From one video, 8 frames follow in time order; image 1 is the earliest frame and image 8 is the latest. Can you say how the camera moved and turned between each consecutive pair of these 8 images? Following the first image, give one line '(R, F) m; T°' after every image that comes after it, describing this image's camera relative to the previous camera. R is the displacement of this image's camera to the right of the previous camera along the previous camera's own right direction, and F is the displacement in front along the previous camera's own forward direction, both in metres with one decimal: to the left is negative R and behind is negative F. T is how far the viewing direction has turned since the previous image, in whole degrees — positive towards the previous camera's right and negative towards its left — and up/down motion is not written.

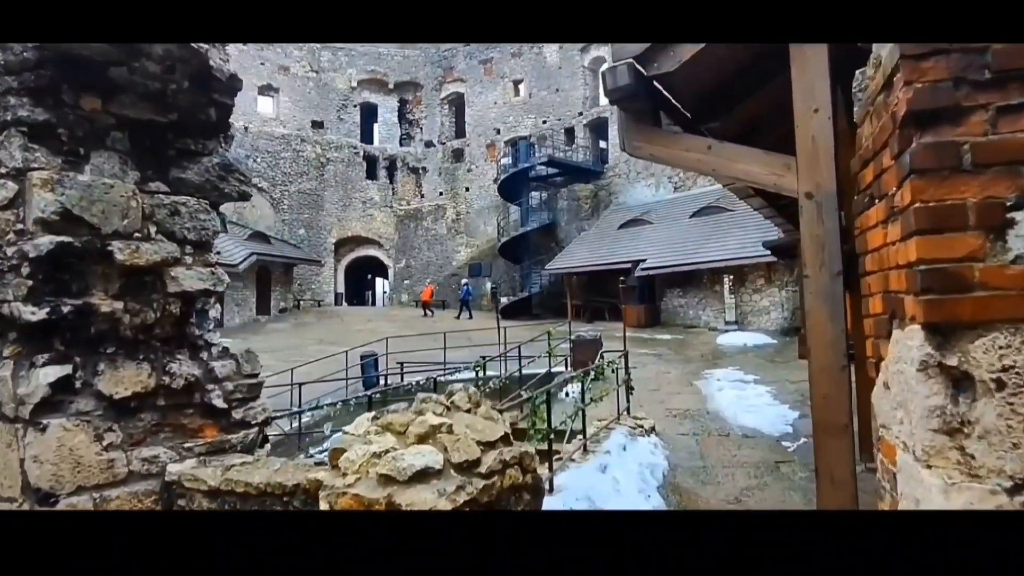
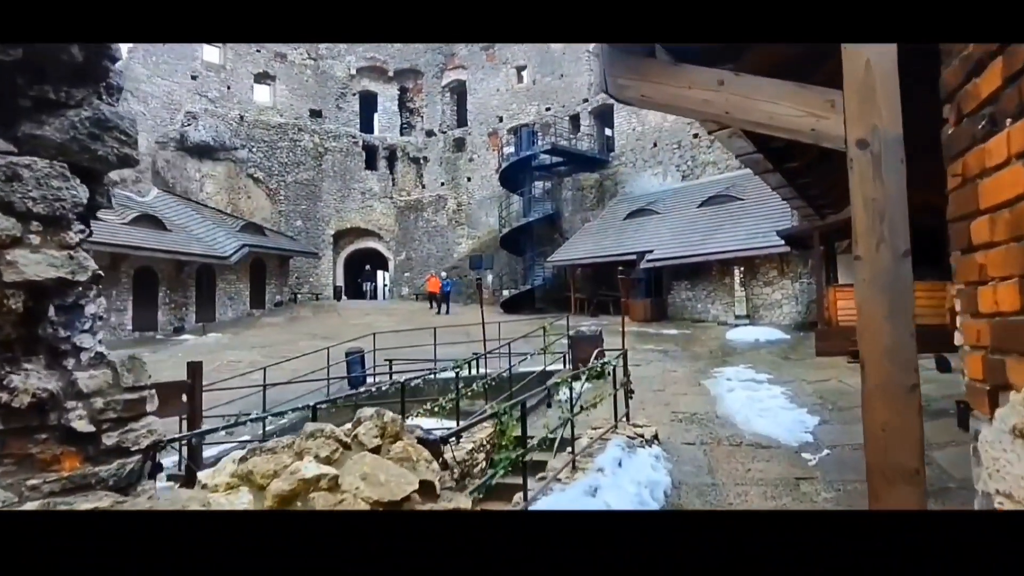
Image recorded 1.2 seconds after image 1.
(+0.2, +0.5) m; -1°
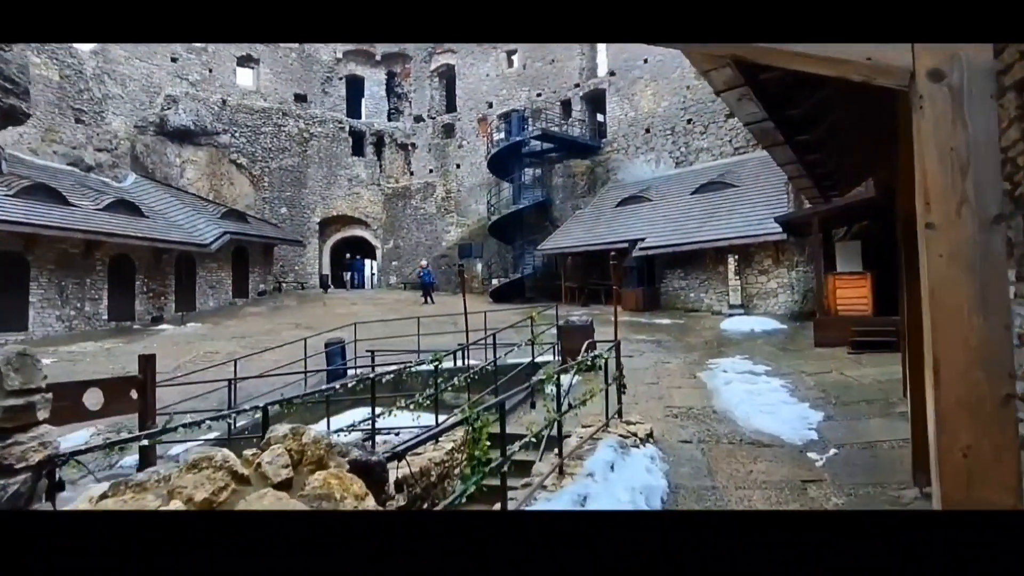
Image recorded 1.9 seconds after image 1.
(0.0, +0.3) m; +1°
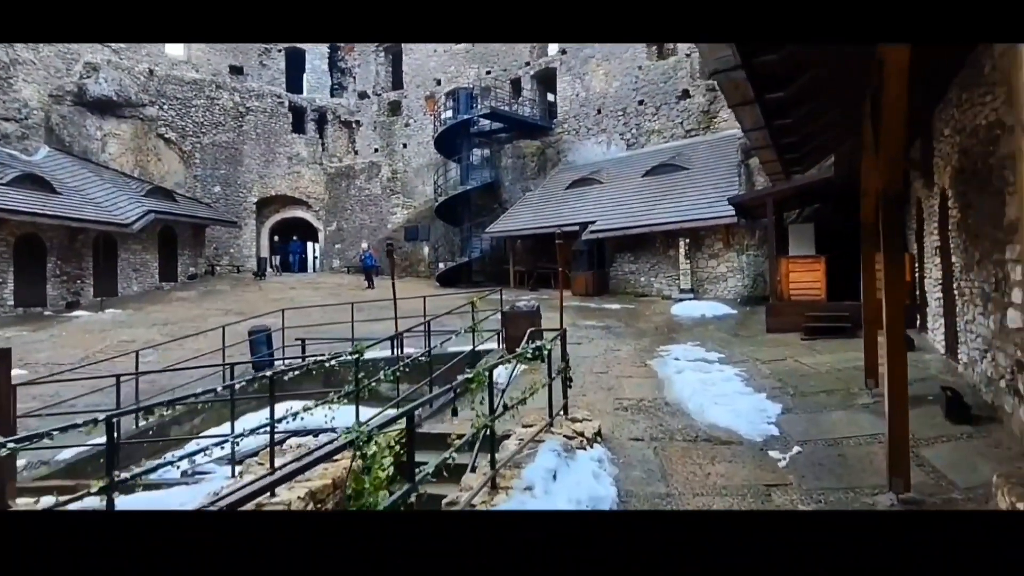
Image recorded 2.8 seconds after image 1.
(+0.1, +0.5) m; +4°
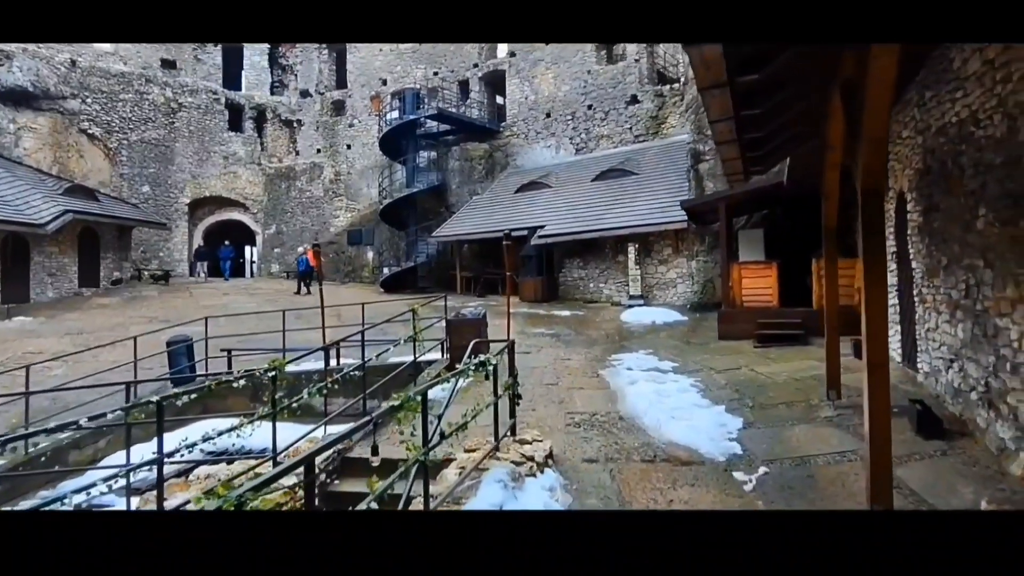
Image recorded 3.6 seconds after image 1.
(0.0, +0.4) m; +4°
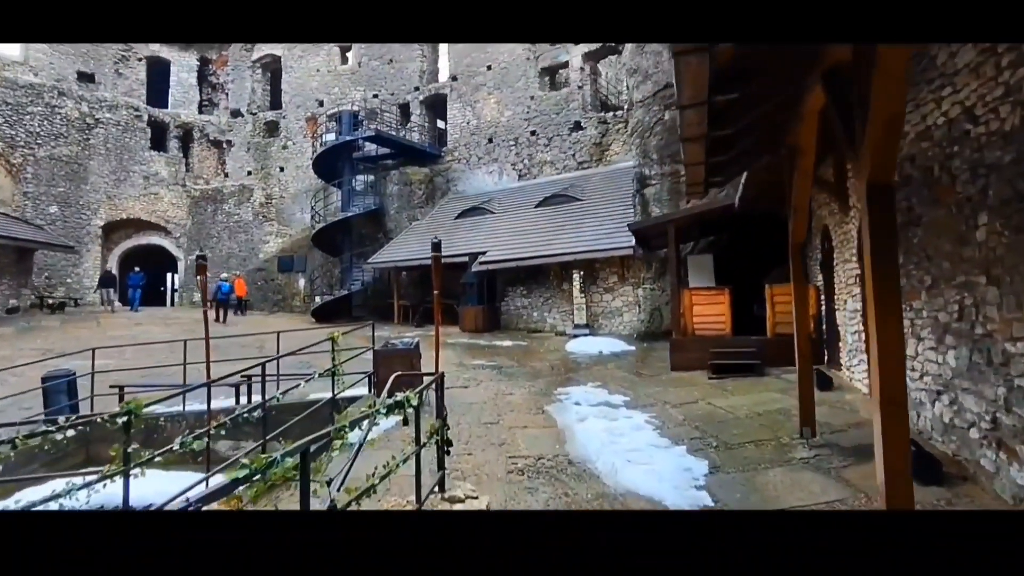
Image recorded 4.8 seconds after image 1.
(+0.1, +0.6) m; +5°
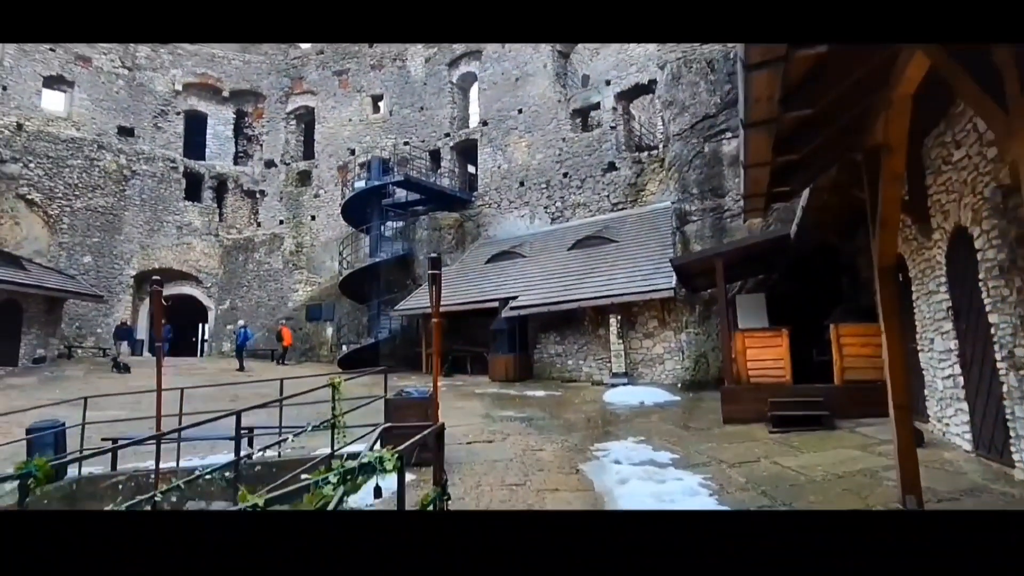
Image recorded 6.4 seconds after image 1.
(0.0, +0.6) m; -3°
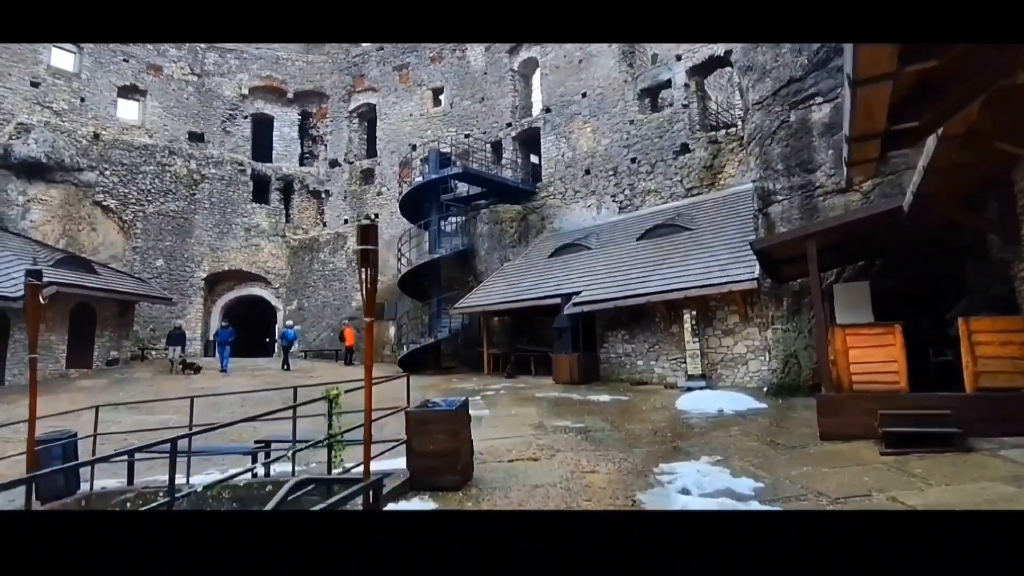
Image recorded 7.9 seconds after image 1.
(+0.2, +0.8) m; -7°
